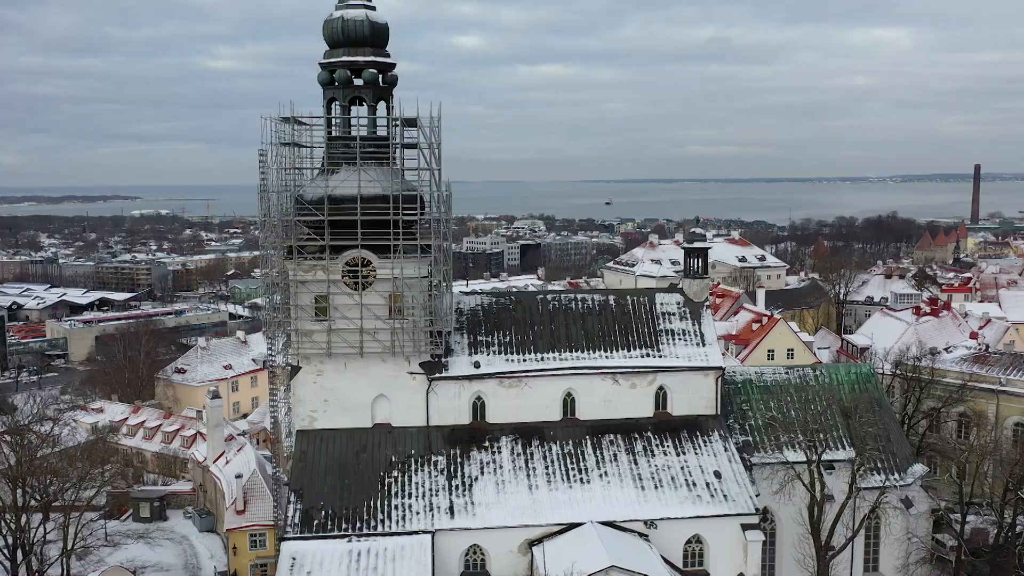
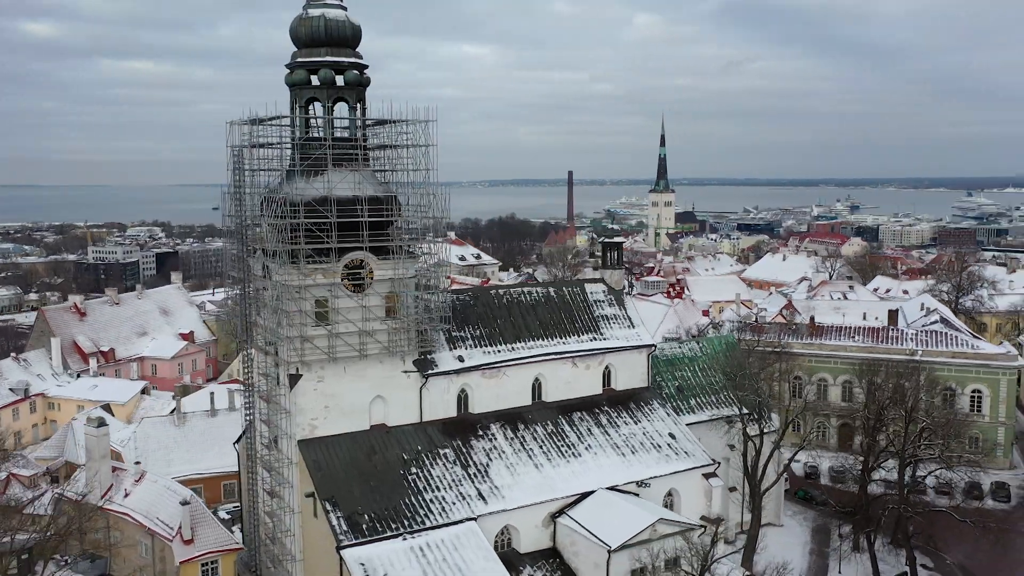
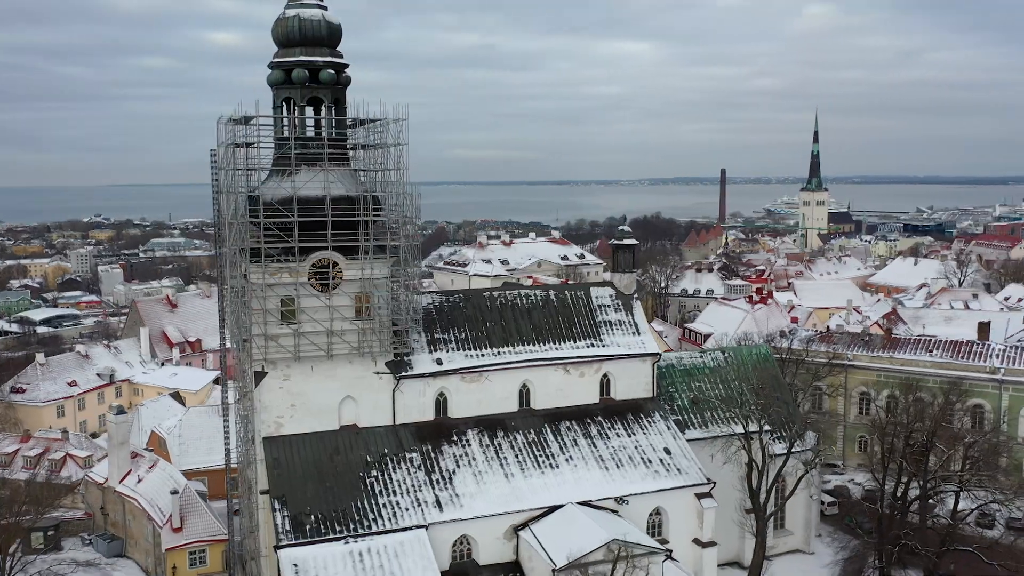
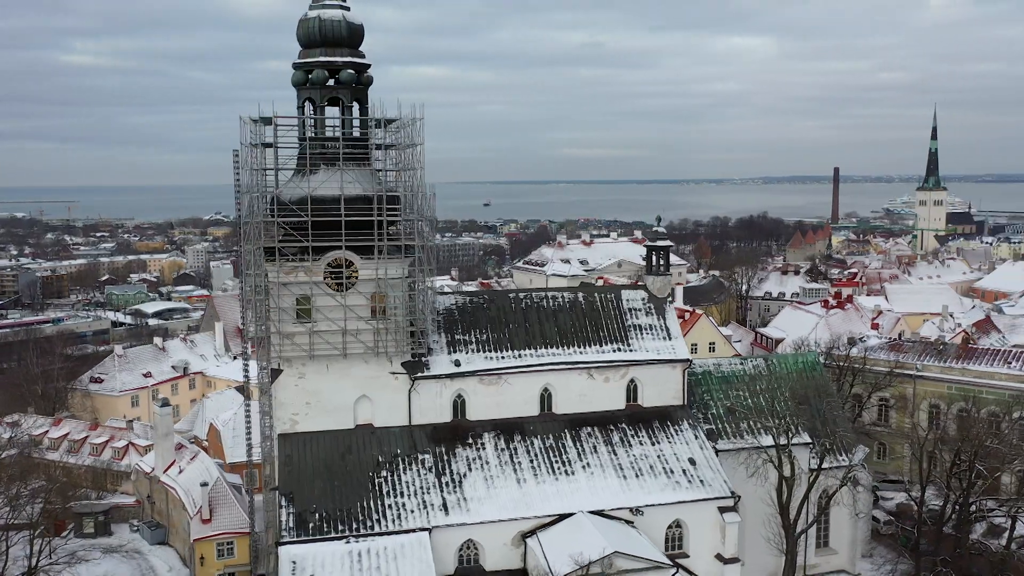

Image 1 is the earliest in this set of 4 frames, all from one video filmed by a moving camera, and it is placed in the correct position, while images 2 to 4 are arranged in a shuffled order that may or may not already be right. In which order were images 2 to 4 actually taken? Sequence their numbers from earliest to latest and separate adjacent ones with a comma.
4, 3, 2
